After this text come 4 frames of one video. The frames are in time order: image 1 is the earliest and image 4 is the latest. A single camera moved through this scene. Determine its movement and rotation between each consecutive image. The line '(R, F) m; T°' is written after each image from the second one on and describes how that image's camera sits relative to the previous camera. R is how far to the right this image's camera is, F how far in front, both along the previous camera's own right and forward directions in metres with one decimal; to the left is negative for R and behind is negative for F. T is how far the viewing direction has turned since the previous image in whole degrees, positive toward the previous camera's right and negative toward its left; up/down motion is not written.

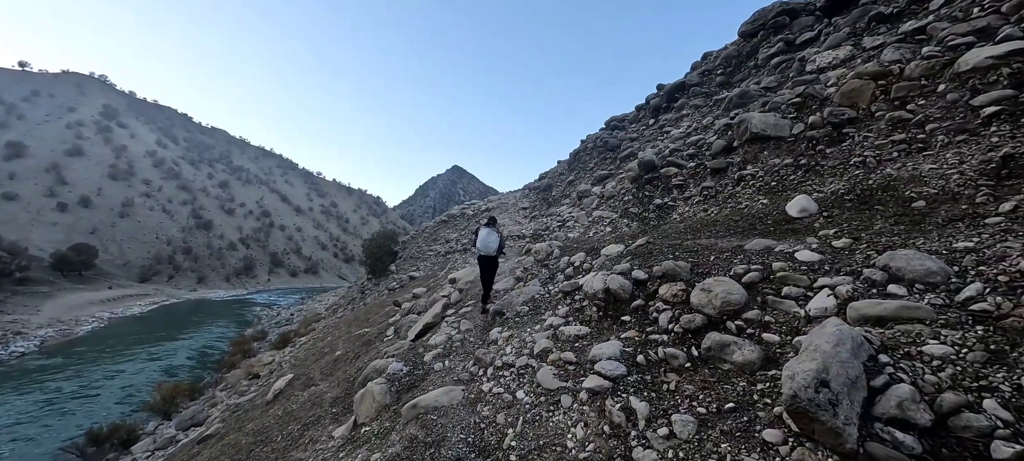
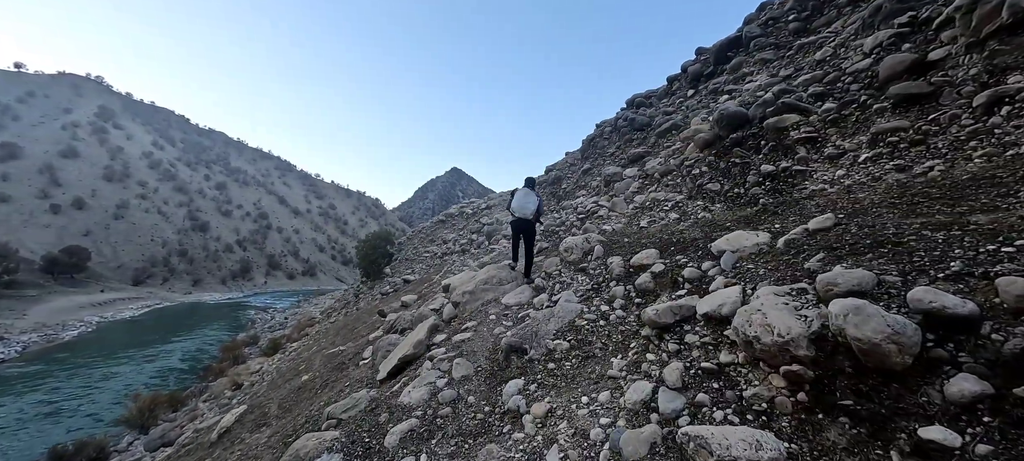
(-0.3, +2.8) m; 0°
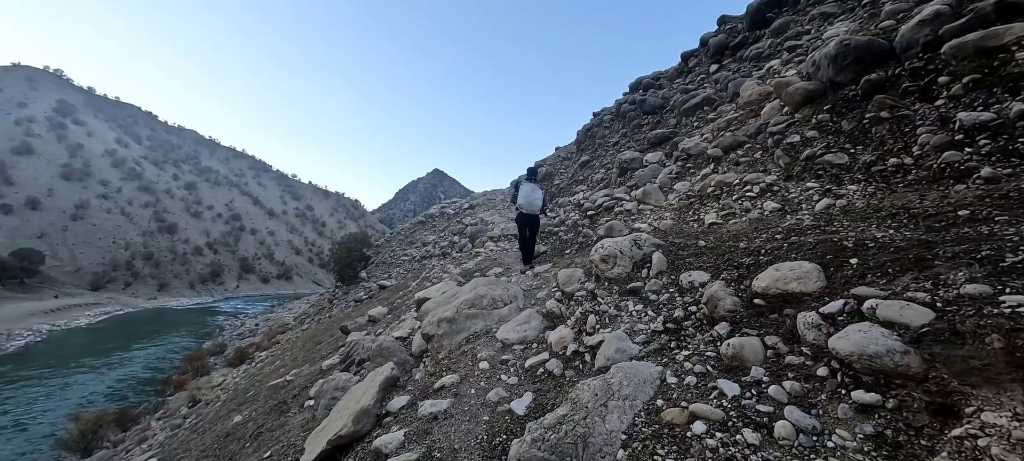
(-0.2, +2.2) m; +3°
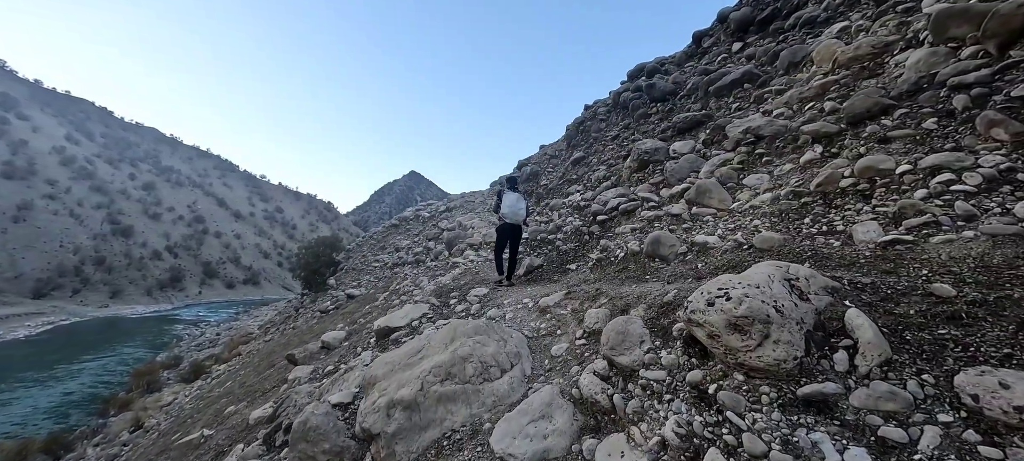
(-0.2, +2.0) m; +4°
